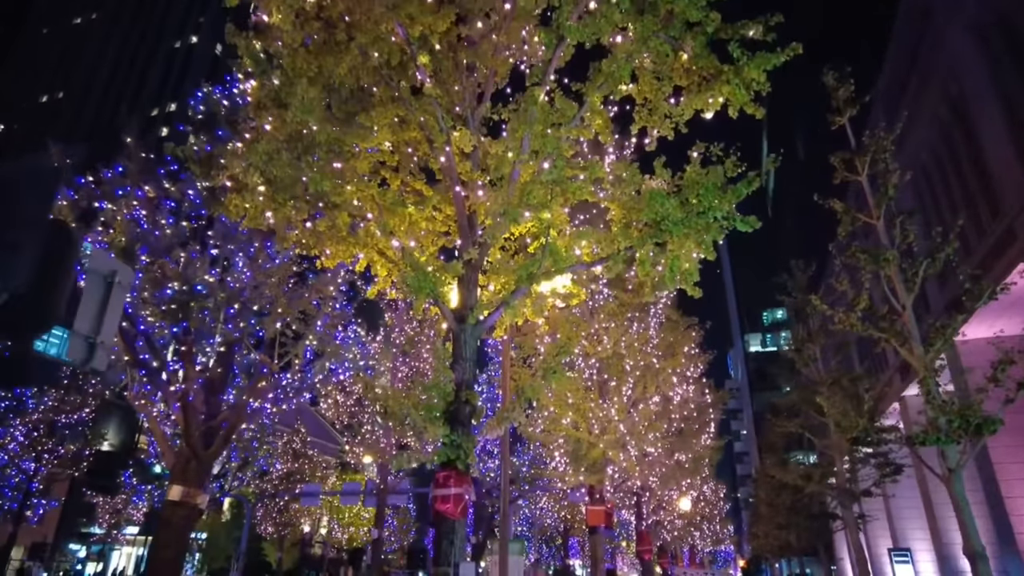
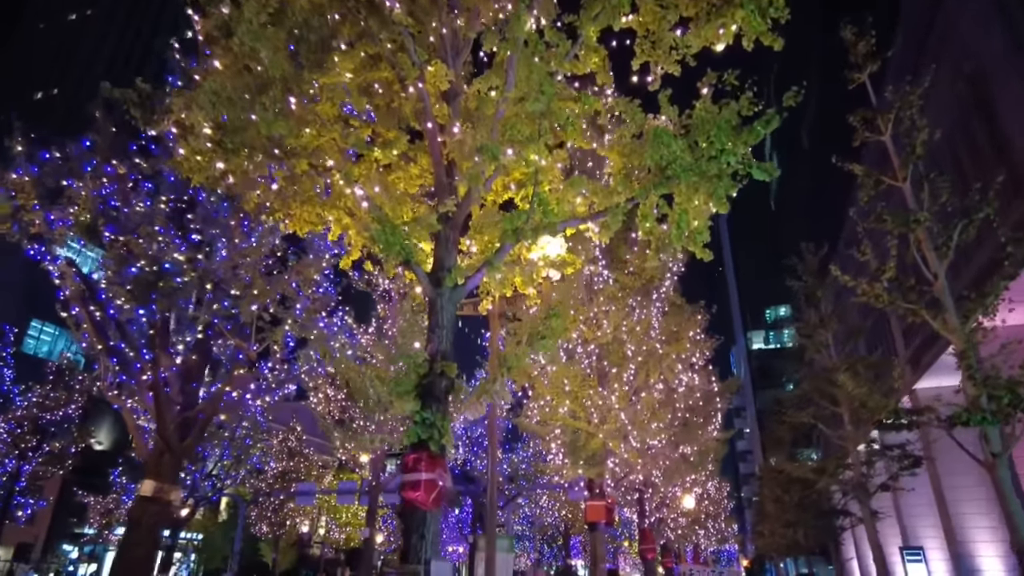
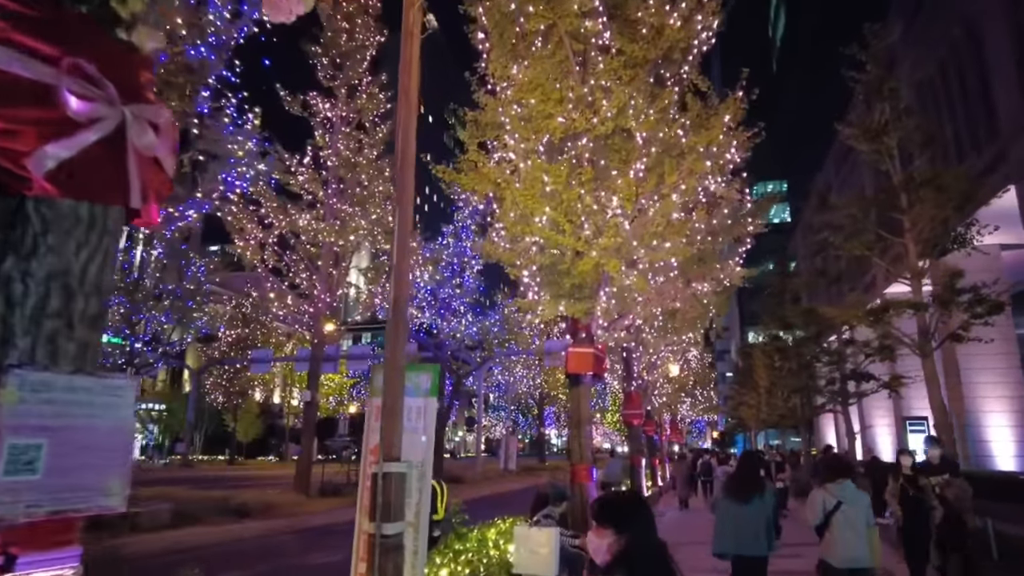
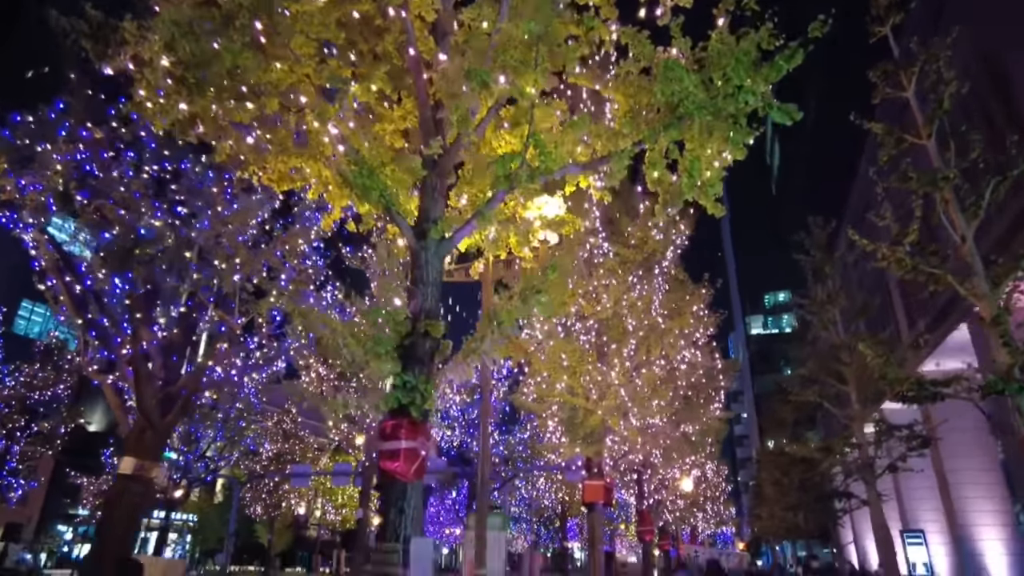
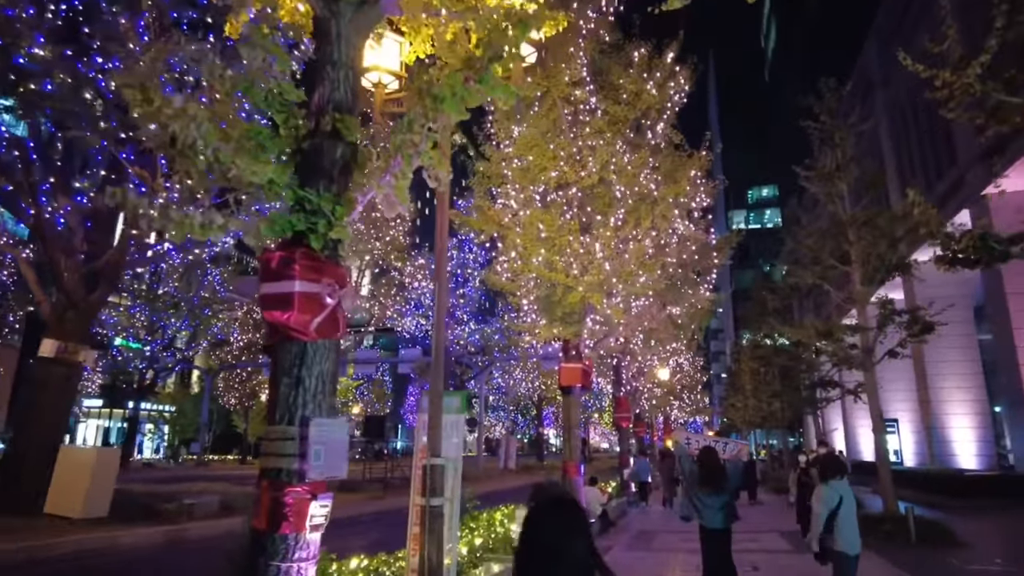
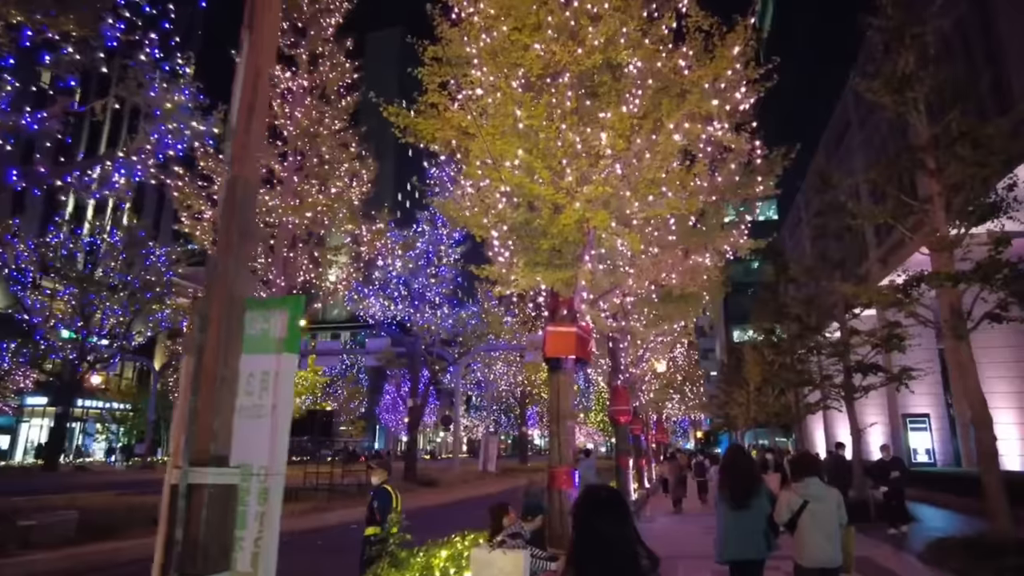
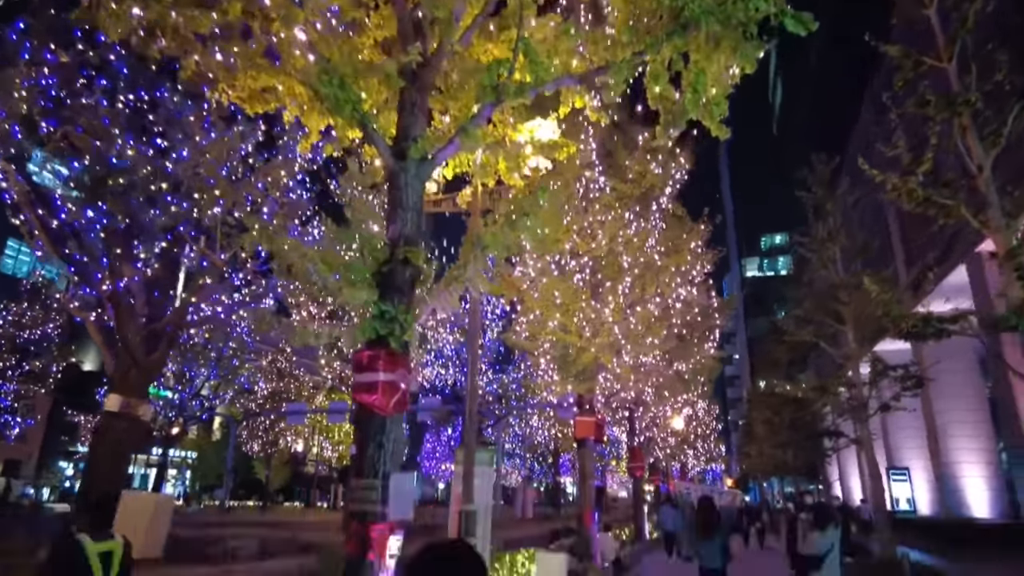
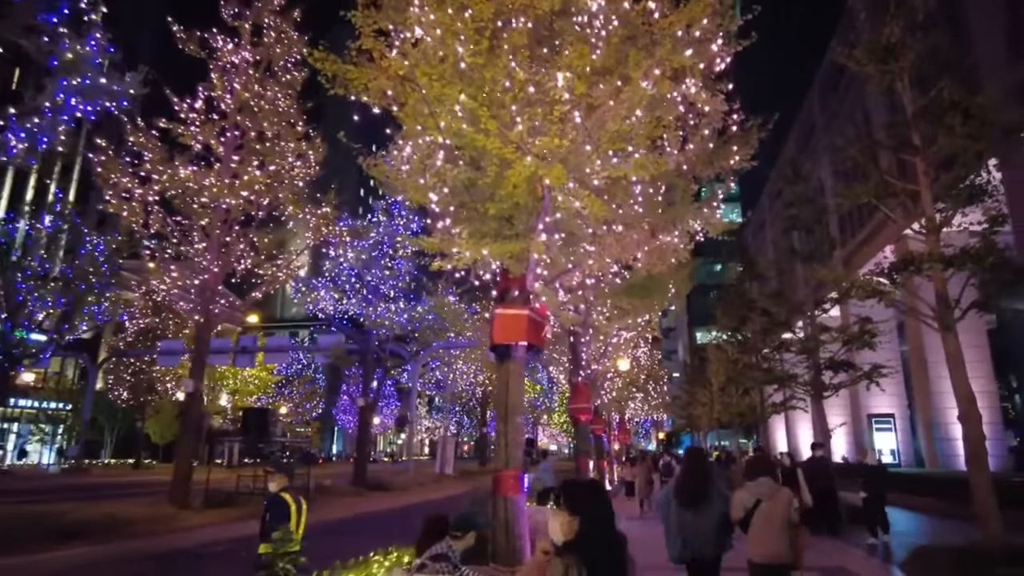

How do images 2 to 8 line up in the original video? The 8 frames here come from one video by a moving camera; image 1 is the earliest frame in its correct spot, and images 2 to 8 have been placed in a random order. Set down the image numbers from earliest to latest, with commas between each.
2, 4, 7, 5, 3, 6, 8
